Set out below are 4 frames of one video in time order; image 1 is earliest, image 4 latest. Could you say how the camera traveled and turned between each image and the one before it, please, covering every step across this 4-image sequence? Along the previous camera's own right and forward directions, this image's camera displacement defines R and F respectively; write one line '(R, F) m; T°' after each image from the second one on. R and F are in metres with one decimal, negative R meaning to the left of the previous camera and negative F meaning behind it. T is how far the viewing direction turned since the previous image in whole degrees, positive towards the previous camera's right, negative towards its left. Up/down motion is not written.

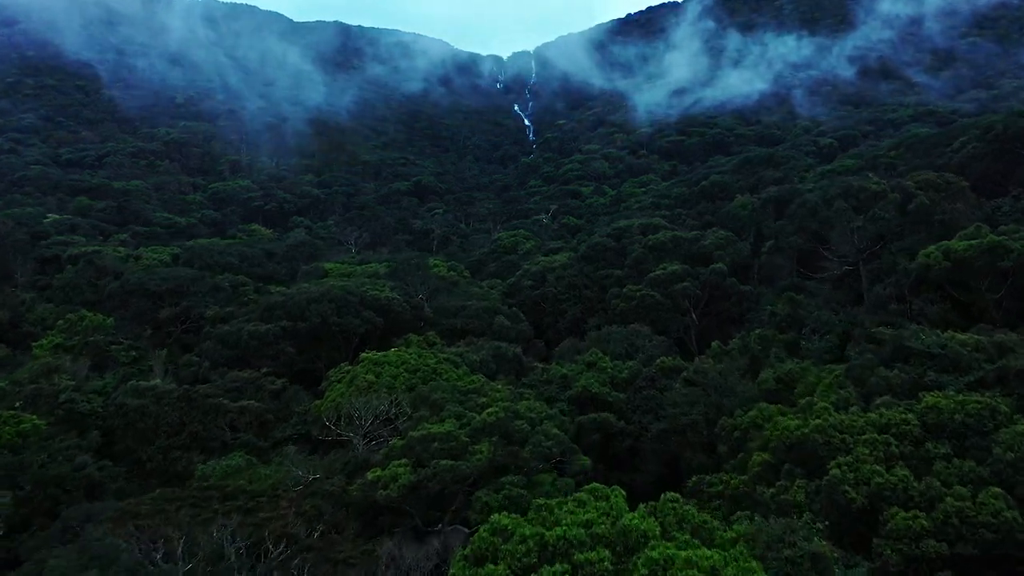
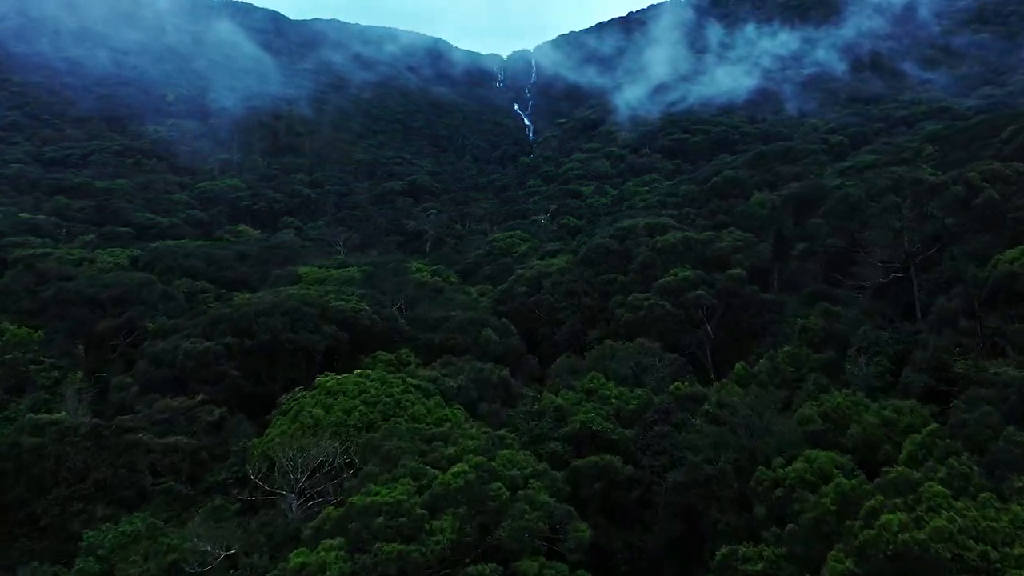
(+0.3, +3.6) m; 0°
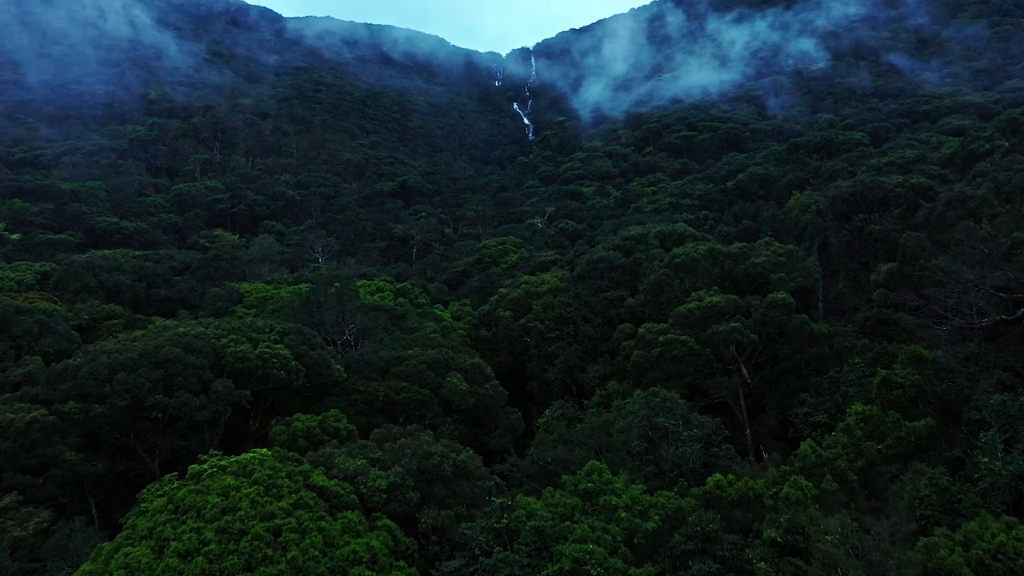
(+0.6, +5.8) m; 0°
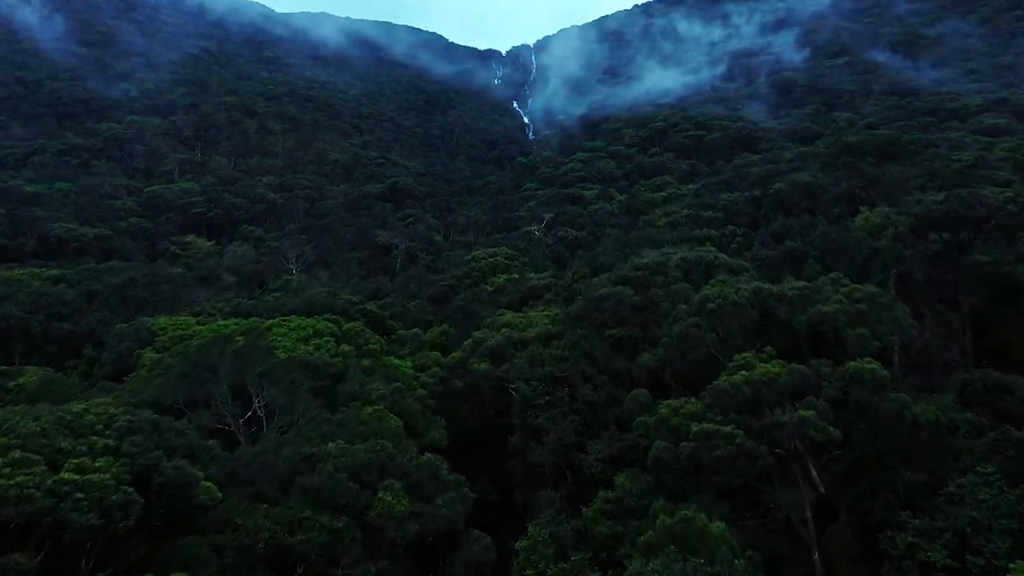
(+0.6, +5.9) m; 0°
